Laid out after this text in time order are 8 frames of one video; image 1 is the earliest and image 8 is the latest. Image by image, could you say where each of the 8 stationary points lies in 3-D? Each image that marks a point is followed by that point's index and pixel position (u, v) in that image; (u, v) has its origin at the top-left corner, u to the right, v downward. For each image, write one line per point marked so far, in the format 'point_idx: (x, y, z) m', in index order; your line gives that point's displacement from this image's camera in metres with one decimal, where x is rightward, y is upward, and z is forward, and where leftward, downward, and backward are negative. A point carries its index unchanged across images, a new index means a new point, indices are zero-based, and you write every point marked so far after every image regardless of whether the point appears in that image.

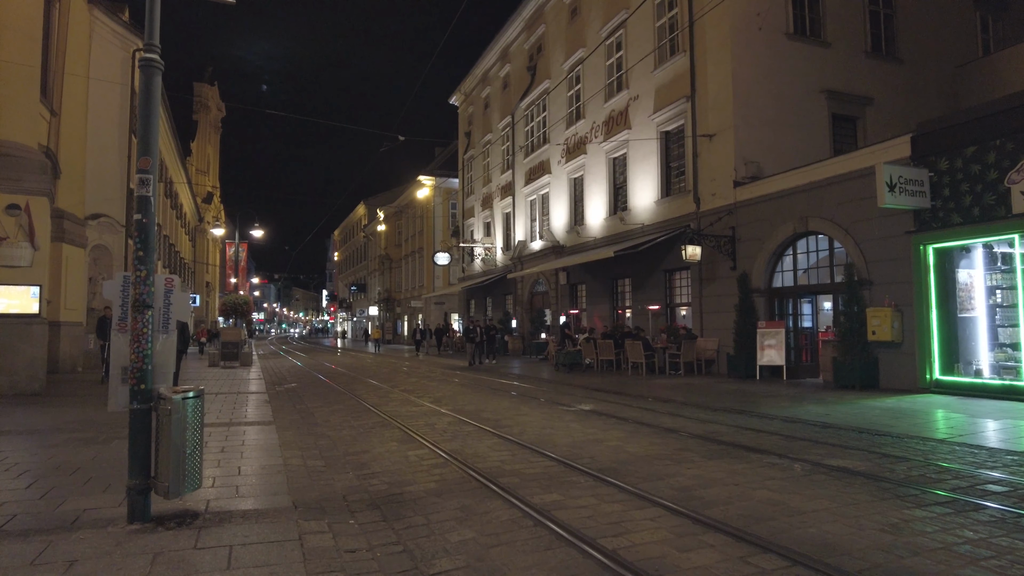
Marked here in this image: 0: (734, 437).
0: (+2.6, -1.7, +7.7) m
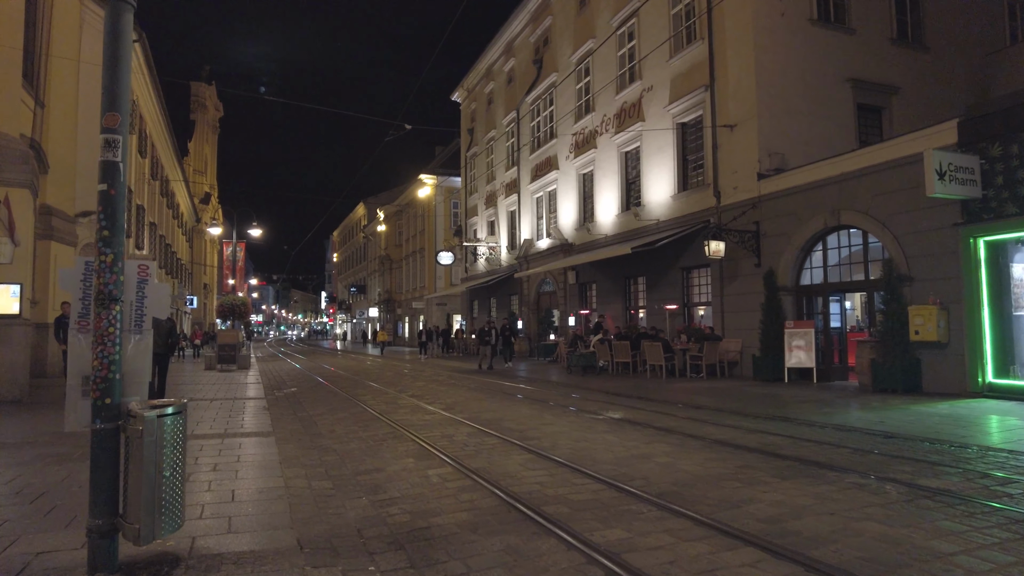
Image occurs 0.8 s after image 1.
0: (+2.9, -1.7, +6.7) m
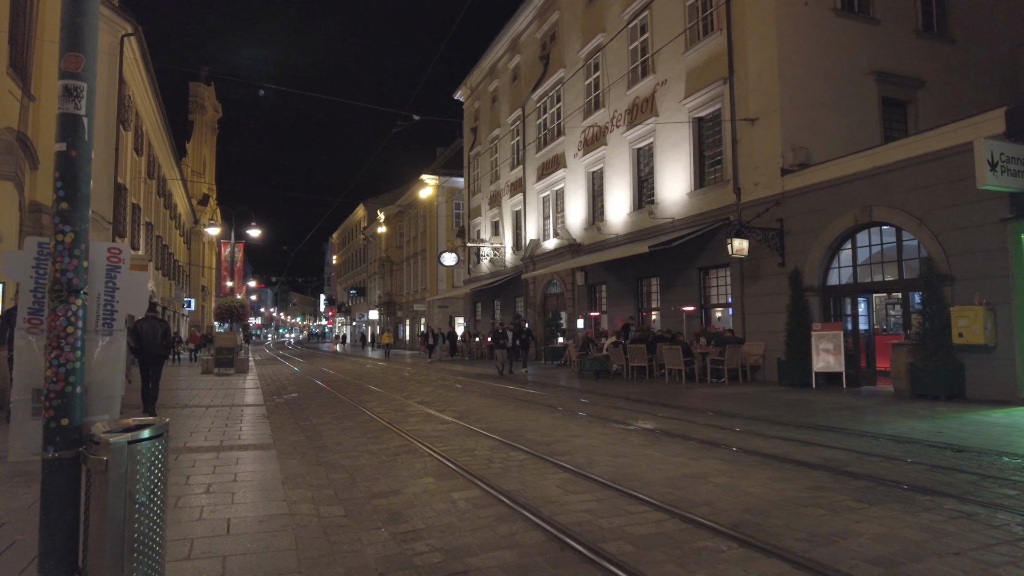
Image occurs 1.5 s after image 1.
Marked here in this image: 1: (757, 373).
0: (+3.2, -1.6, +6.0) m
1: (+6.1, -2.1, +16.2) m
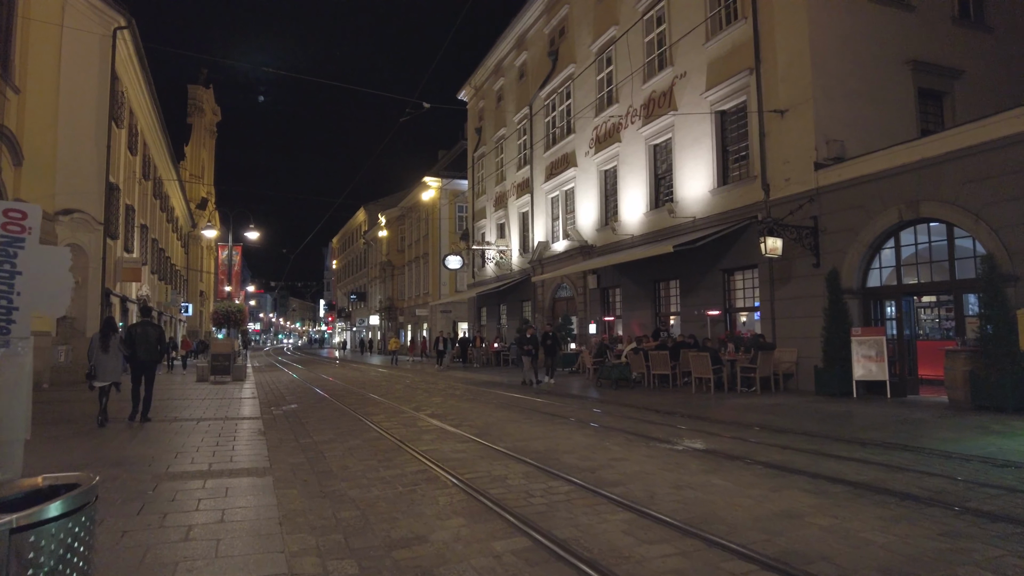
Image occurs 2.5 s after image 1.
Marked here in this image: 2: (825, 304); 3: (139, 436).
0: (+3.6, -1.6, +4.9) m
1: (+6.4, -2.2, +15.1) m
2: (+6.9, -0.4, +14.4) m
3: (-5.4, -2.1, +9.5) m
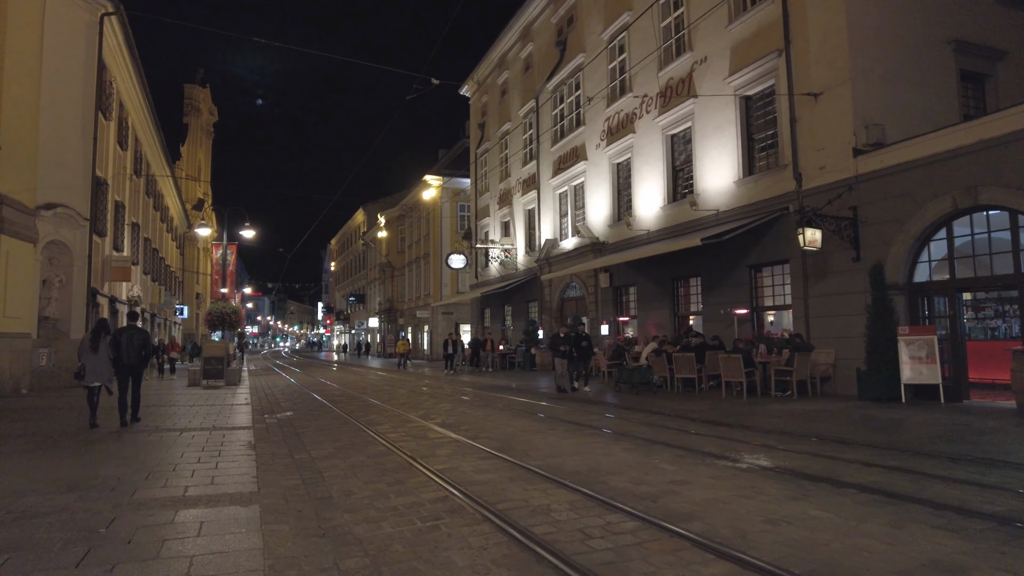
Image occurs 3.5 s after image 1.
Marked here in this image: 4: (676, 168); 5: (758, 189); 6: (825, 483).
0: (+3.9, -1.5, +3.7) m
1: (+6.7, -2.1, +14.0) m
2: (+7.2, -0.3, +13.2) m
3: (-5.1, -2.0, +8.3) m
4: (+5.0, +3.6, +19.9) m
5: (+6.1, +2.5, +16.3) m
6: (+2.7, -1.7, +5.7) m
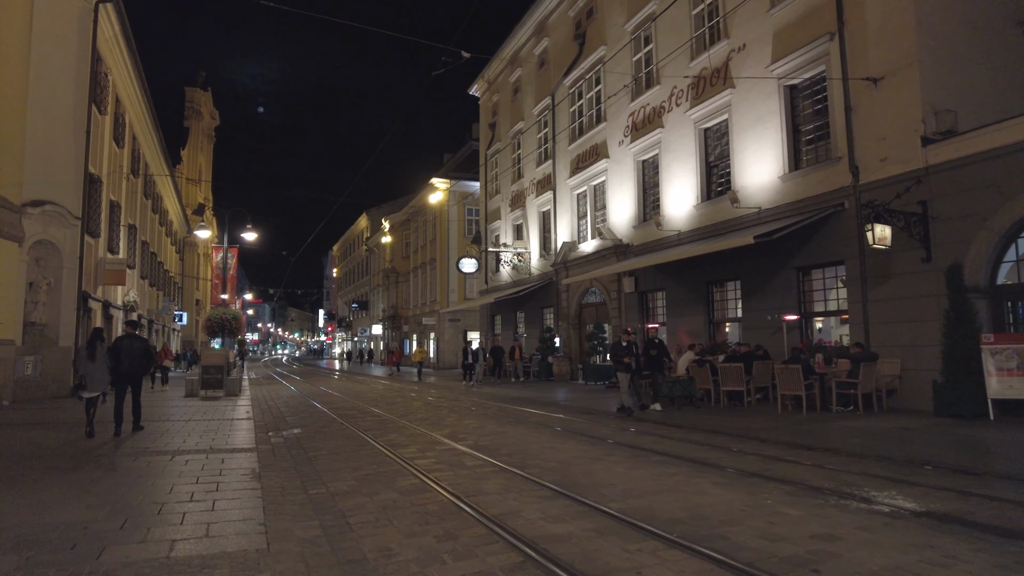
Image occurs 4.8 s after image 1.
0: (+4.5, -1.4, +2.3) m
1: (+7.3, -2.1, +12.6) m
2: (+7.8, -0.3, +11.9) m
3: (-4.5, -2.0, +6.9) m
4: (+5.6, +3.5, +18.5) m
5: (+6.8, +2.4, +15.0) m
6: (+3.3, -1.6, +4.3) m
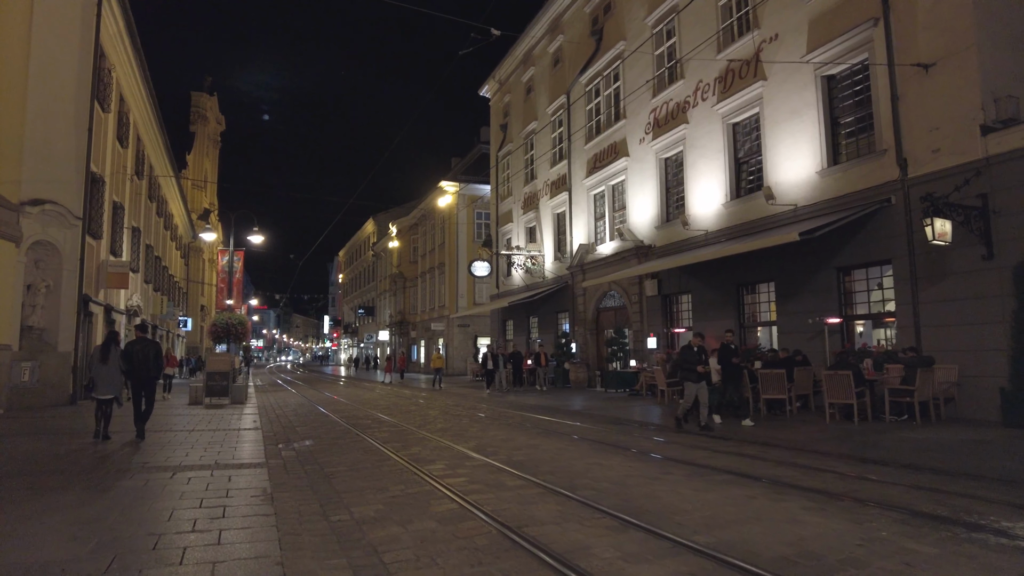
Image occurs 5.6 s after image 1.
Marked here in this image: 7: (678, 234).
0: (+5.0, -1.3, +1.4) m
1: (+7.8, -2.2, +11.6) m
2: (+8.3, -0.3, +10.9) m
3: (-4.0, -2.0, +6.0) m
4: (+6.1, +3.4, +17.7) m
5: (+7.3, +2.3, +14.1) m
6: (+3.7, -1.6, +3.4) m
7: (+5.0, +1.6, +19.7) m
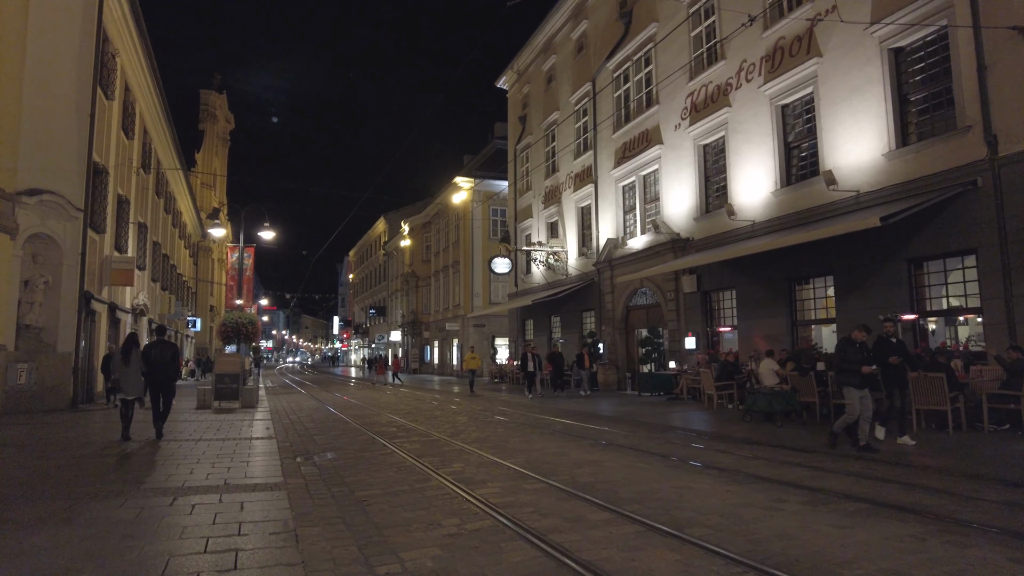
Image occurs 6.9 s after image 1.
0: (+5.6, -1.2, +0.1) m
1: (+8.5, -2.0, +10.2) m
2: (+9.0, -0.2, +9.5) m
3: (-3.4, -1.8, +4.8) m
4: (+6.9, +3.6, +16.3) m
5: (+8.0, +2.5, +12.7) m
6: (+4.4, -1.4, +2.0) m
7: (+5.8, +1.8, +18.3) m
